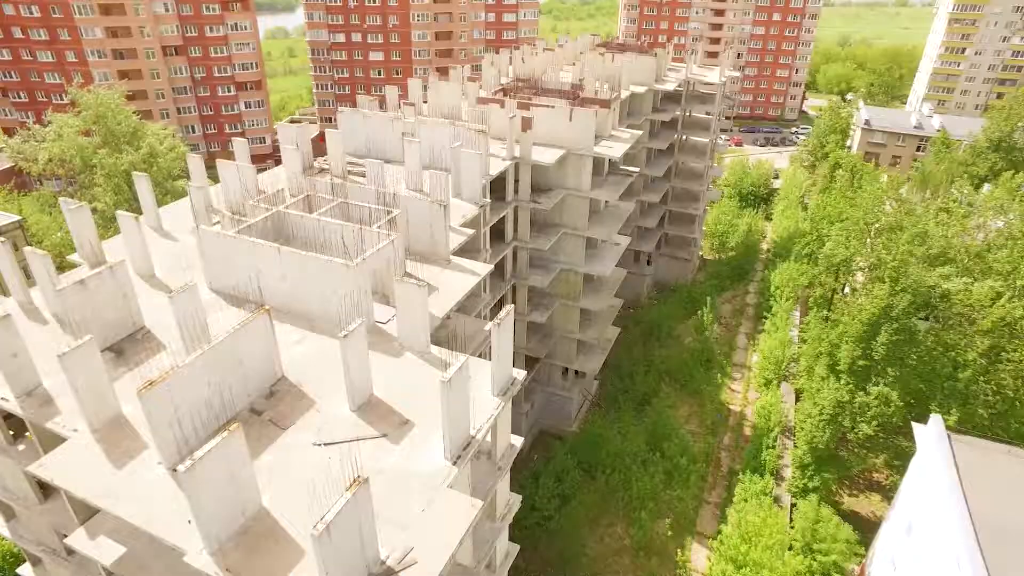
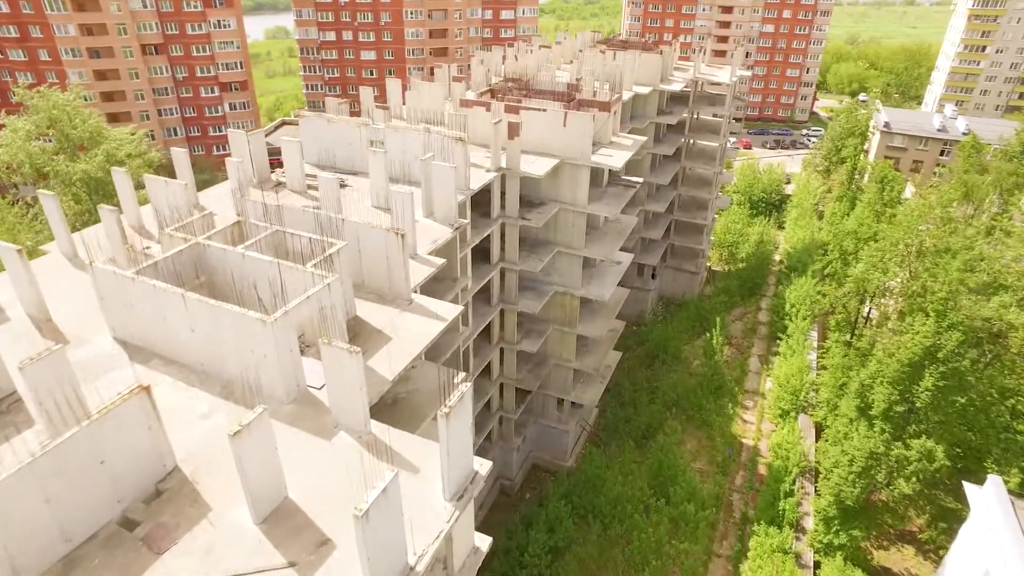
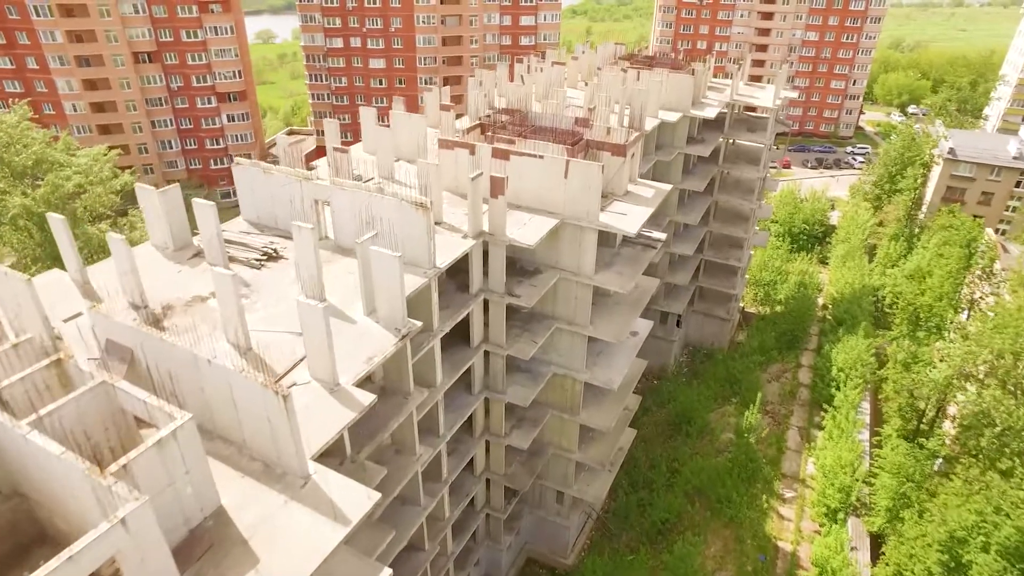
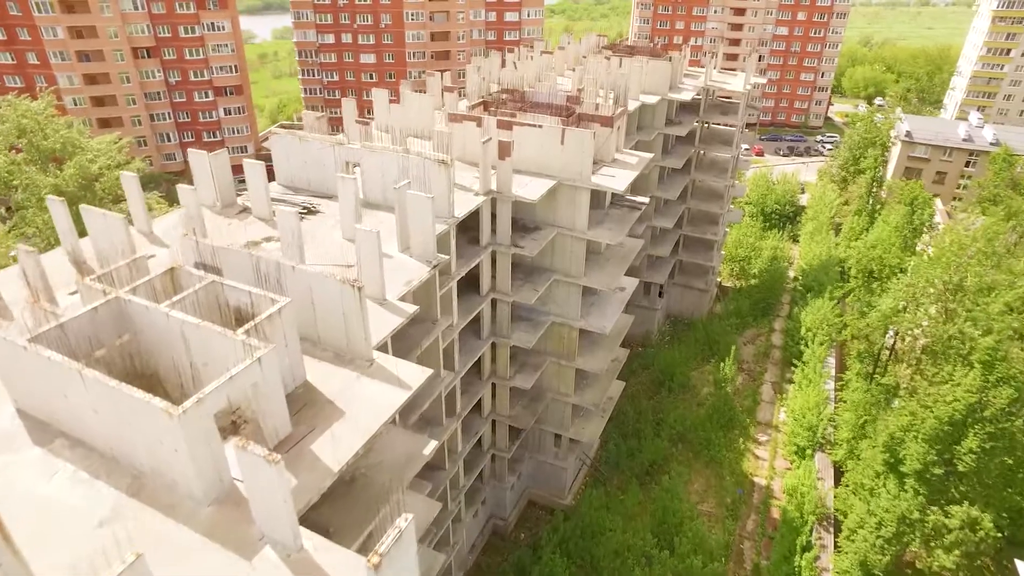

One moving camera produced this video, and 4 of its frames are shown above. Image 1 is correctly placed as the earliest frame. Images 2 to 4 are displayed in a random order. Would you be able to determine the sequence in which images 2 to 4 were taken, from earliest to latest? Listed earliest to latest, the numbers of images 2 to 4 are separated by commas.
2, 4, 3
